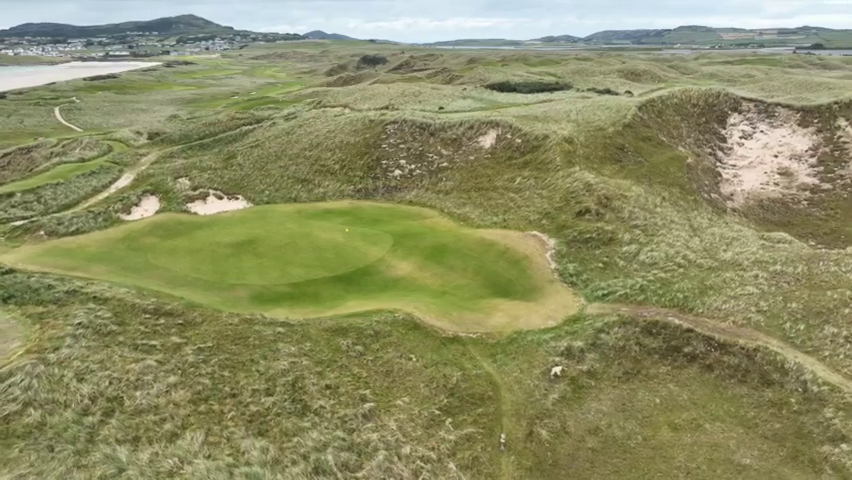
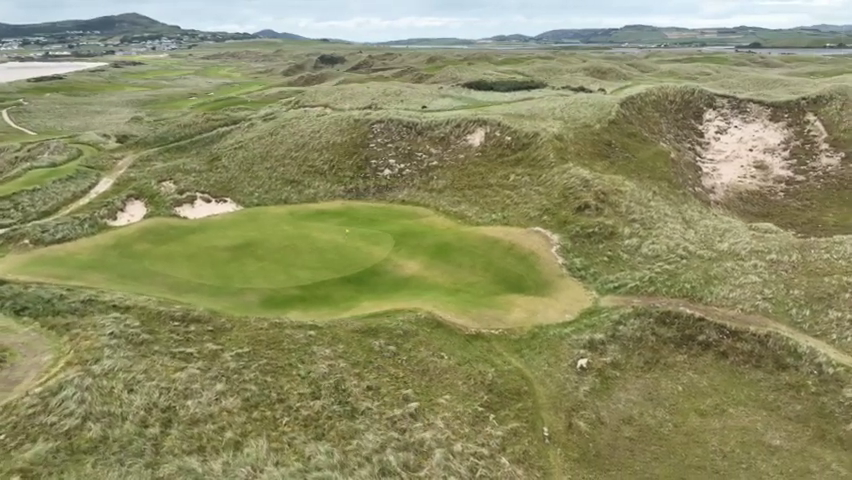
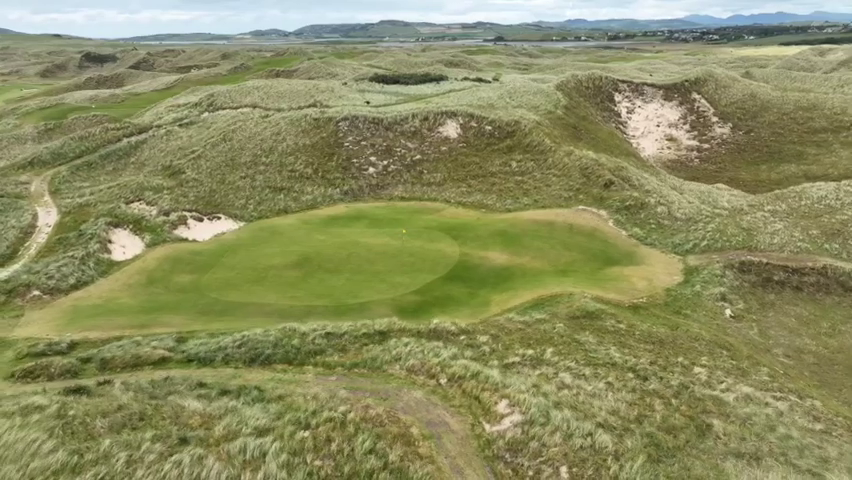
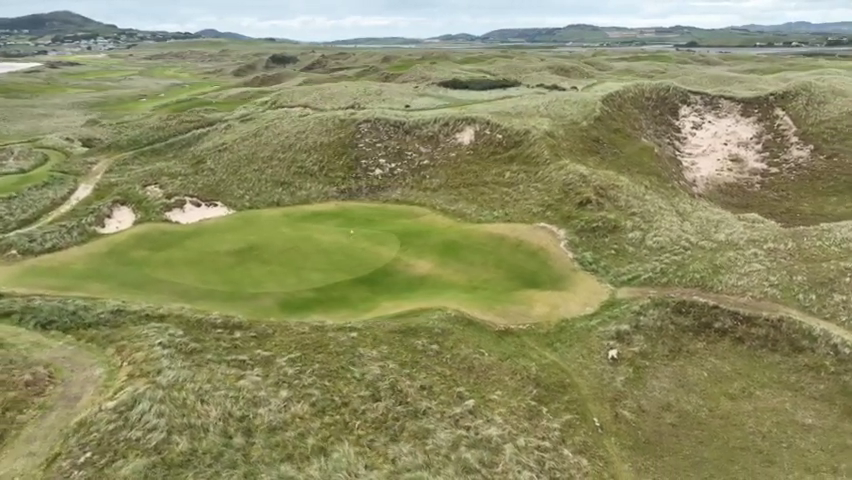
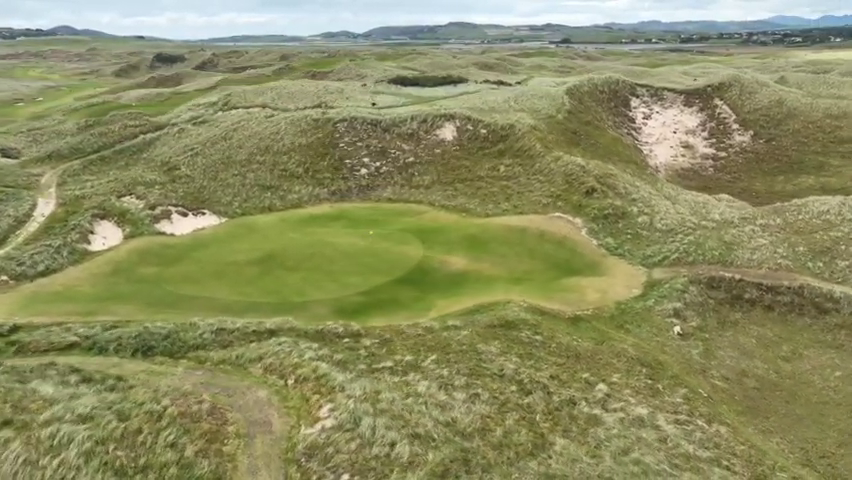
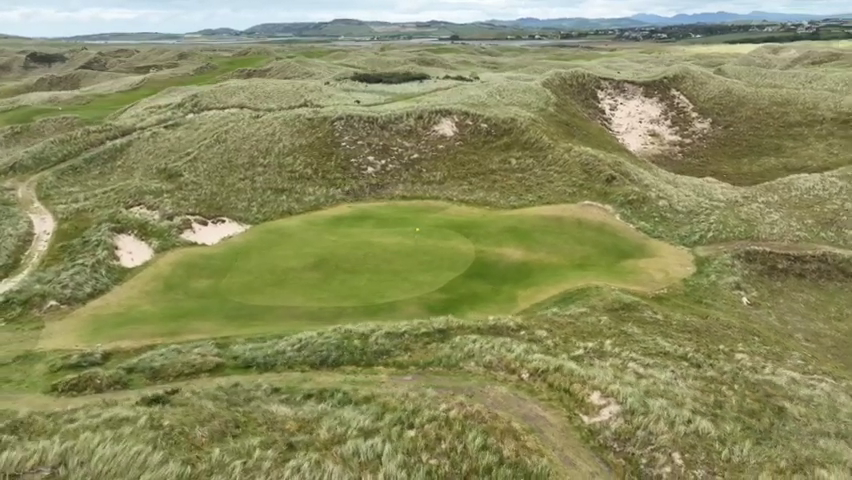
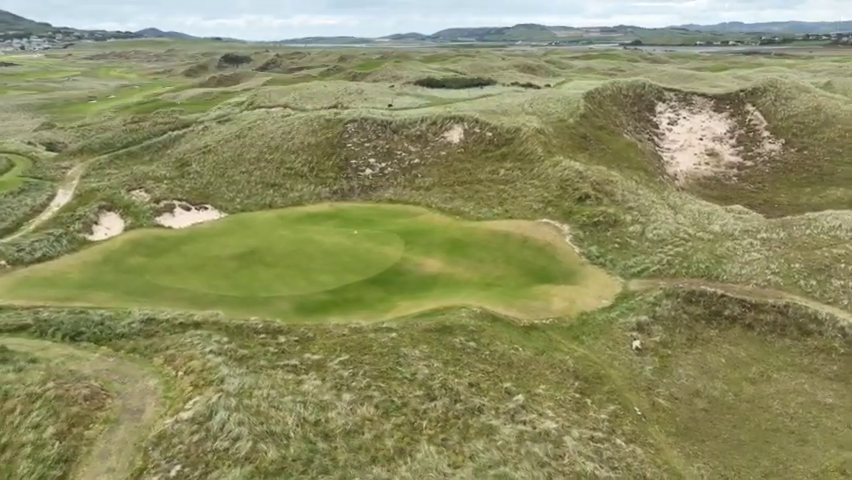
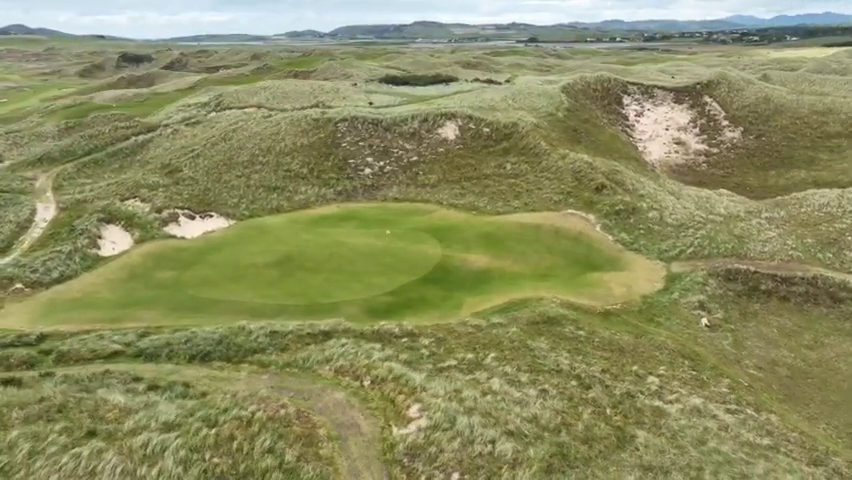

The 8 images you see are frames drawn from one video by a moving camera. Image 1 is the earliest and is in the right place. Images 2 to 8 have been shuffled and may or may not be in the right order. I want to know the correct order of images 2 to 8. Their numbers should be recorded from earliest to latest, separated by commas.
2, 4, 7, 5, 8, 3, 6
